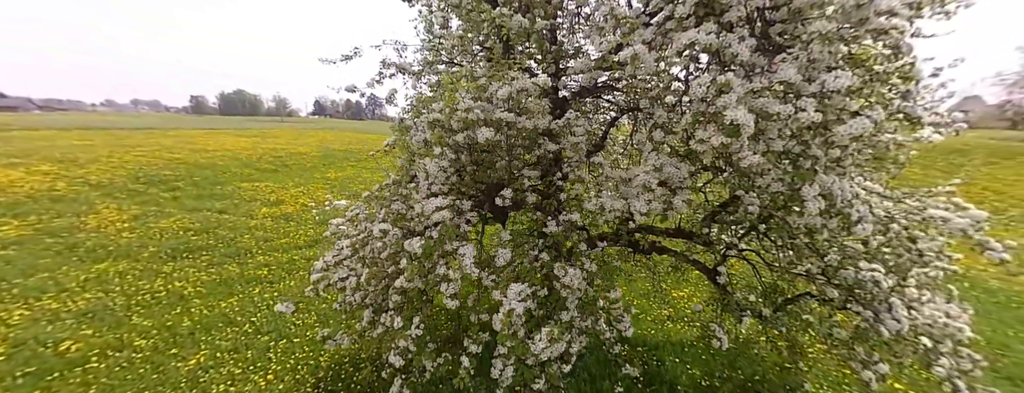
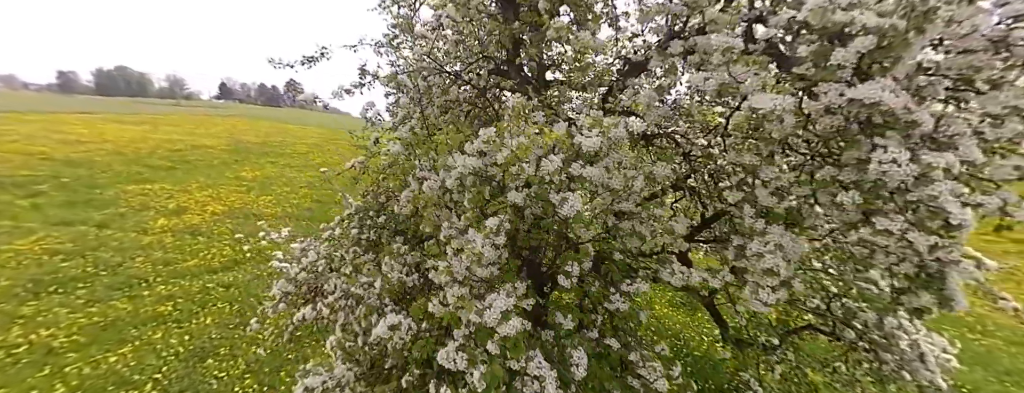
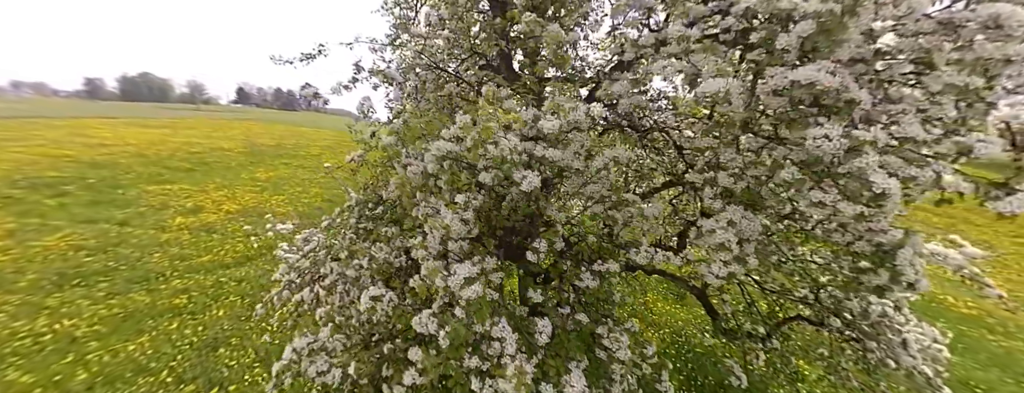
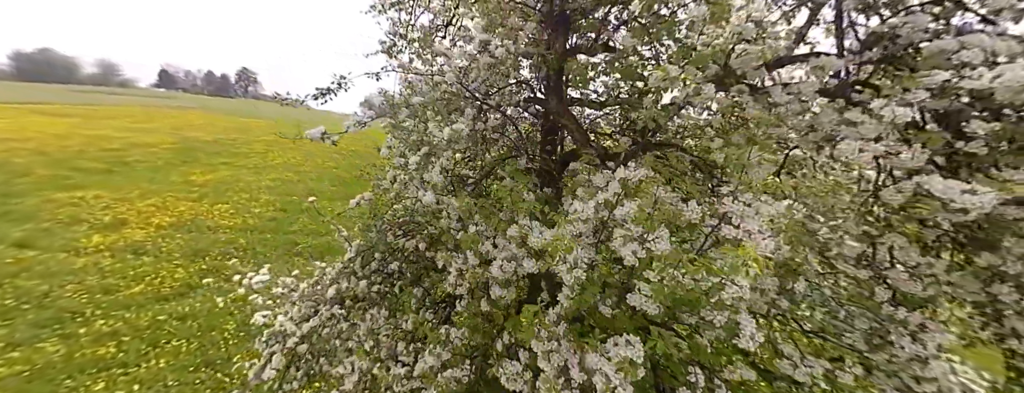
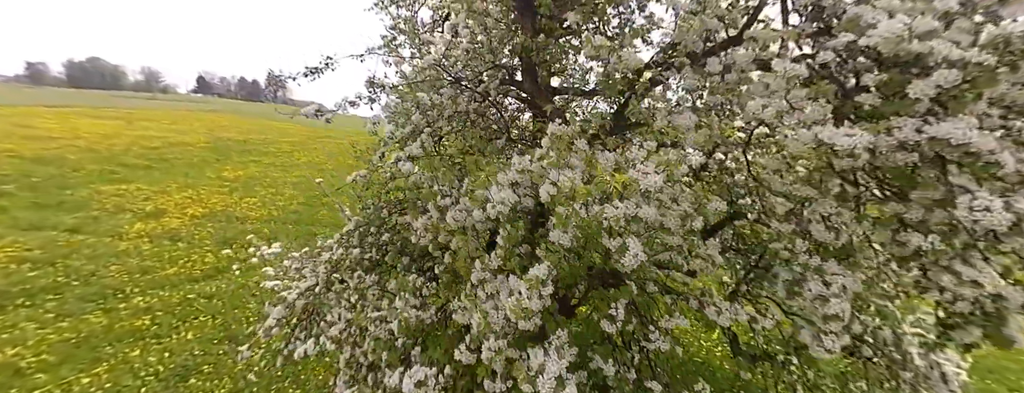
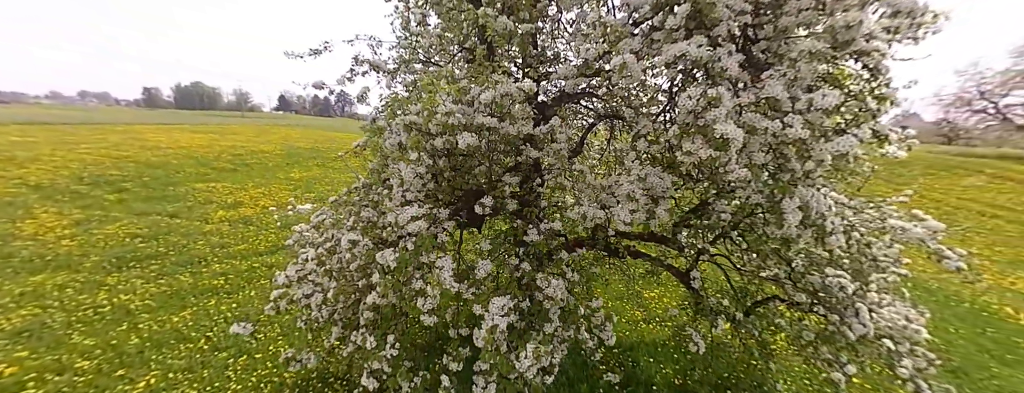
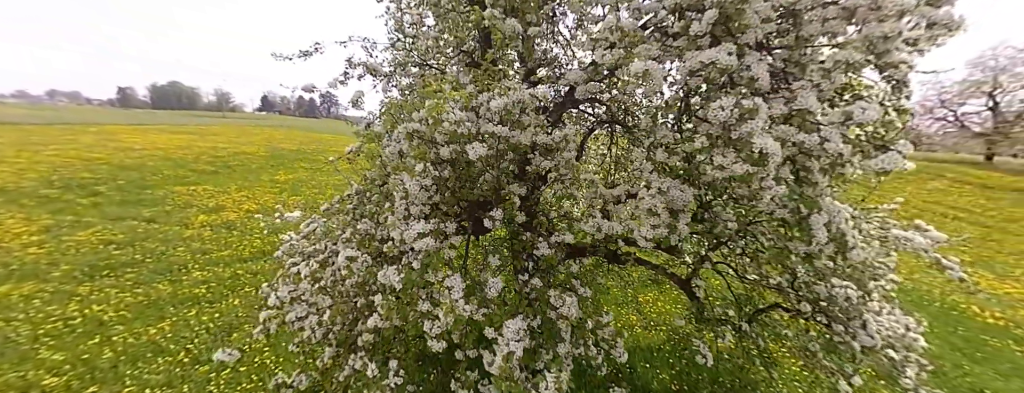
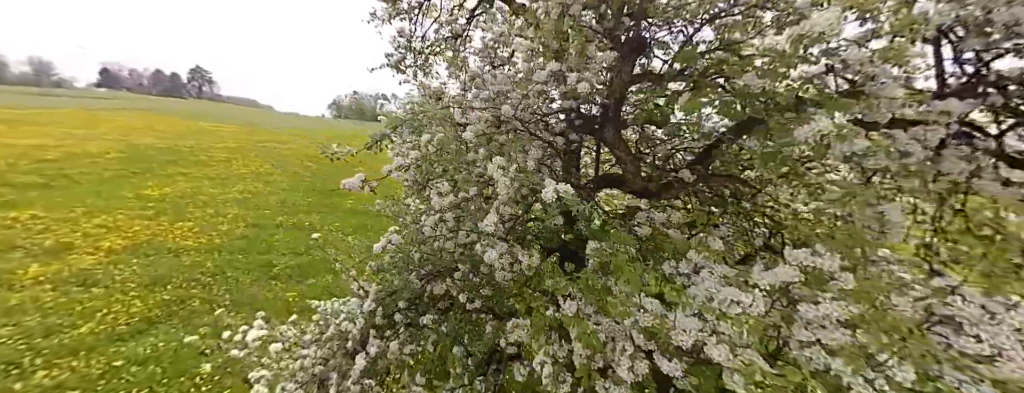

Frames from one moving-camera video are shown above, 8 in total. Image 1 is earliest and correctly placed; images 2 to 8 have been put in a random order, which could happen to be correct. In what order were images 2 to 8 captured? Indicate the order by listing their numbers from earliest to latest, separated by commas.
6, 7, 3, 2, 5, 4, 8
